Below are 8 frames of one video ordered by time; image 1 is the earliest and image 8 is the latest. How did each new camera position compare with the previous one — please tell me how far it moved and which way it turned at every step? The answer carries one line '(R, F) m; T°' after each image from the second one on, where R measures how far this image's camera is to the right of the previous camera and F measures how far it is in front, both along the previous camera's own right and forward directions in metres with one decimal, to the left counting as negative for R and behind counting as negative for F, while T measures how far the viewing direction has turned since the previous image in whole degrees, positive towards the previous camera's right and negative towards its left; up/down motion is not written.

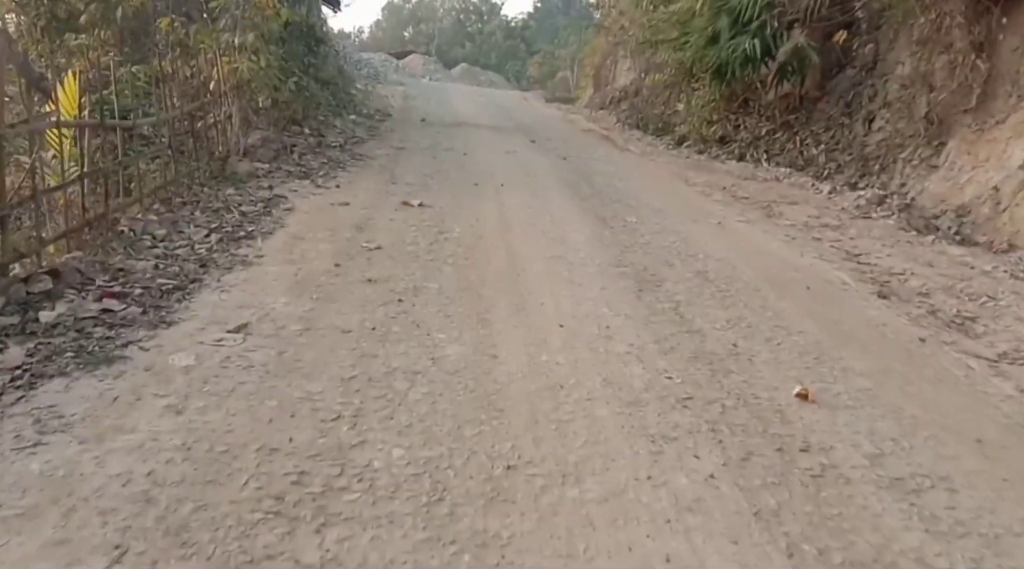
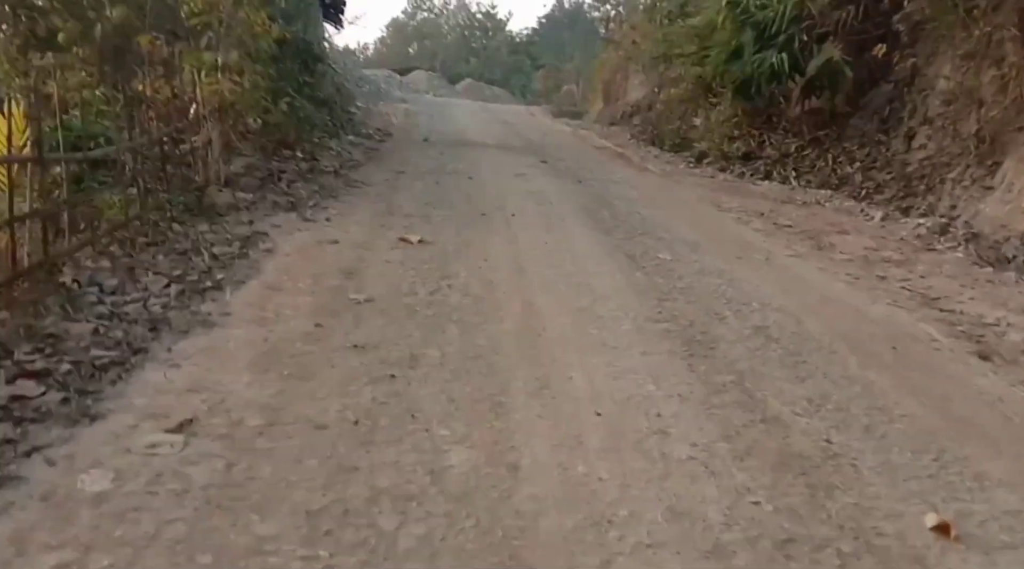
(-0.1, +0.8) m; -1°
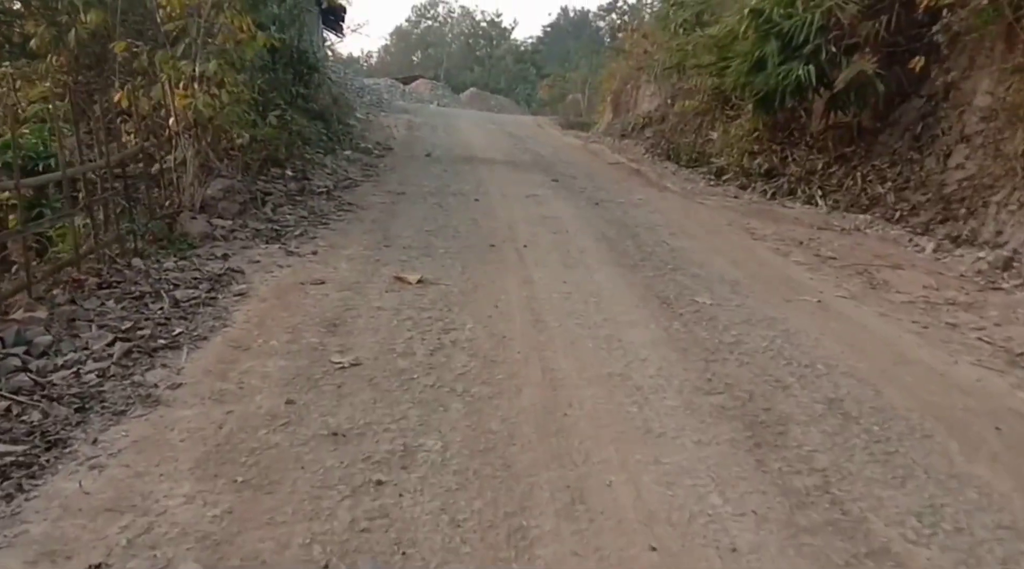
(-0.1, +0.7) m; 0°
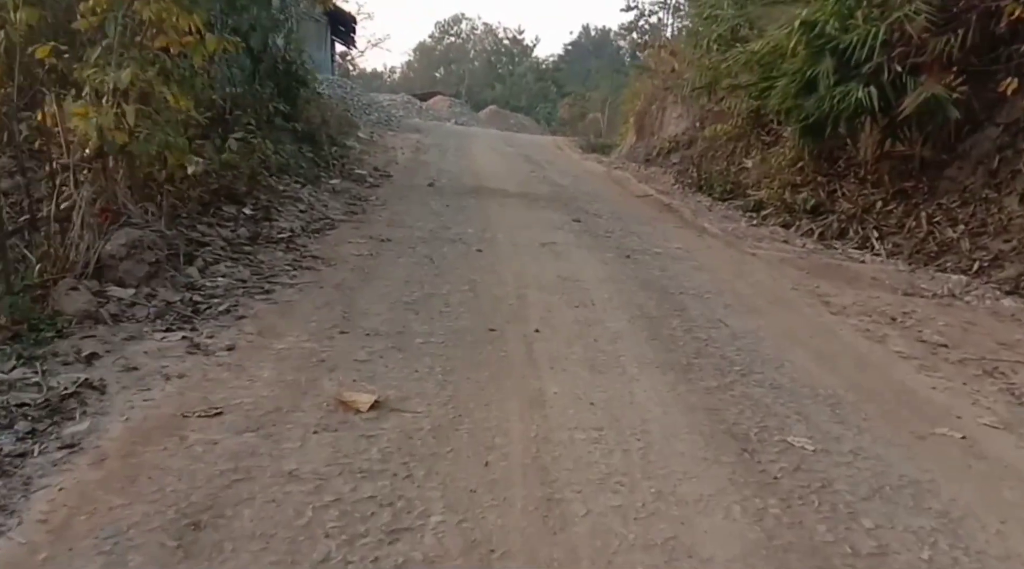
(+0.1, +1.6) m; -1°
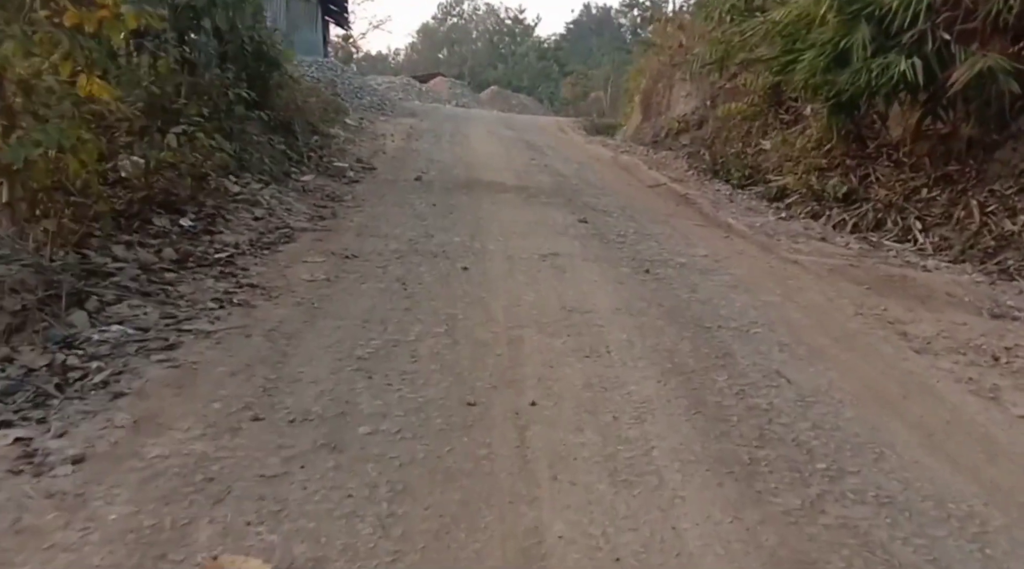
(+0.1, +1.2) m; 0°
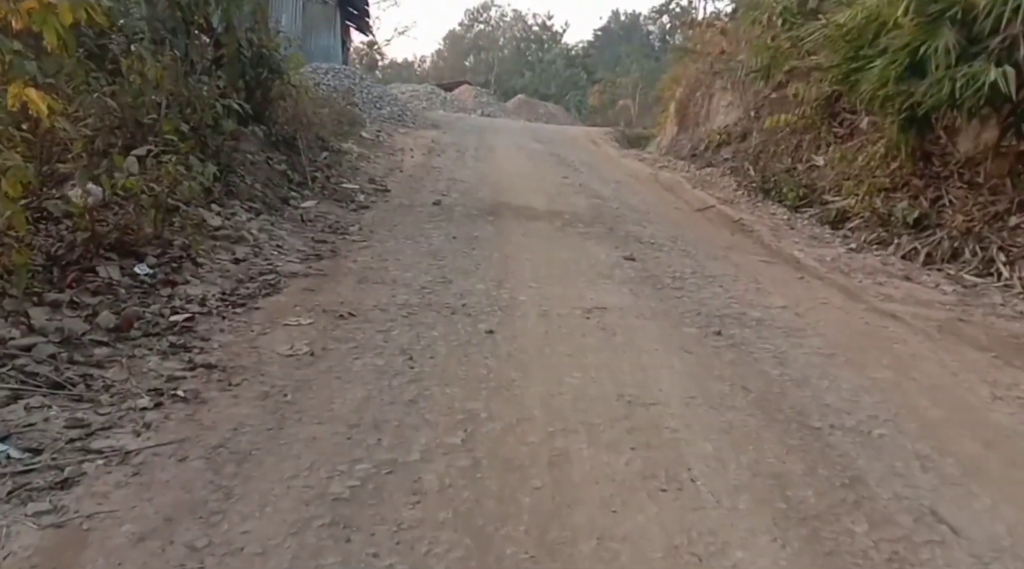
(-0.1, +1.1) m; -2°
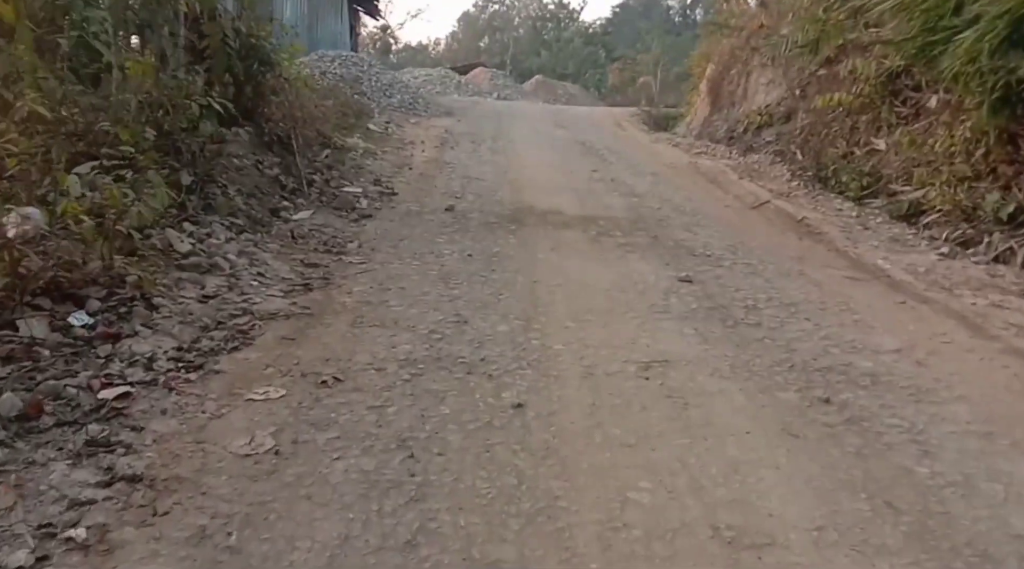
(0.0, +1.1) m; -2°
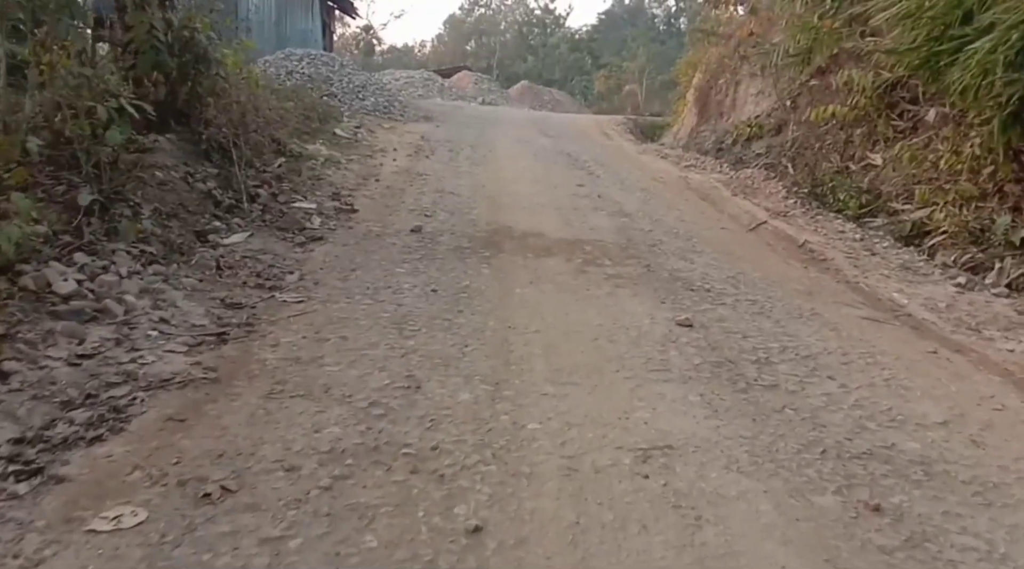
(+0.1, +0.8) m; +1°
